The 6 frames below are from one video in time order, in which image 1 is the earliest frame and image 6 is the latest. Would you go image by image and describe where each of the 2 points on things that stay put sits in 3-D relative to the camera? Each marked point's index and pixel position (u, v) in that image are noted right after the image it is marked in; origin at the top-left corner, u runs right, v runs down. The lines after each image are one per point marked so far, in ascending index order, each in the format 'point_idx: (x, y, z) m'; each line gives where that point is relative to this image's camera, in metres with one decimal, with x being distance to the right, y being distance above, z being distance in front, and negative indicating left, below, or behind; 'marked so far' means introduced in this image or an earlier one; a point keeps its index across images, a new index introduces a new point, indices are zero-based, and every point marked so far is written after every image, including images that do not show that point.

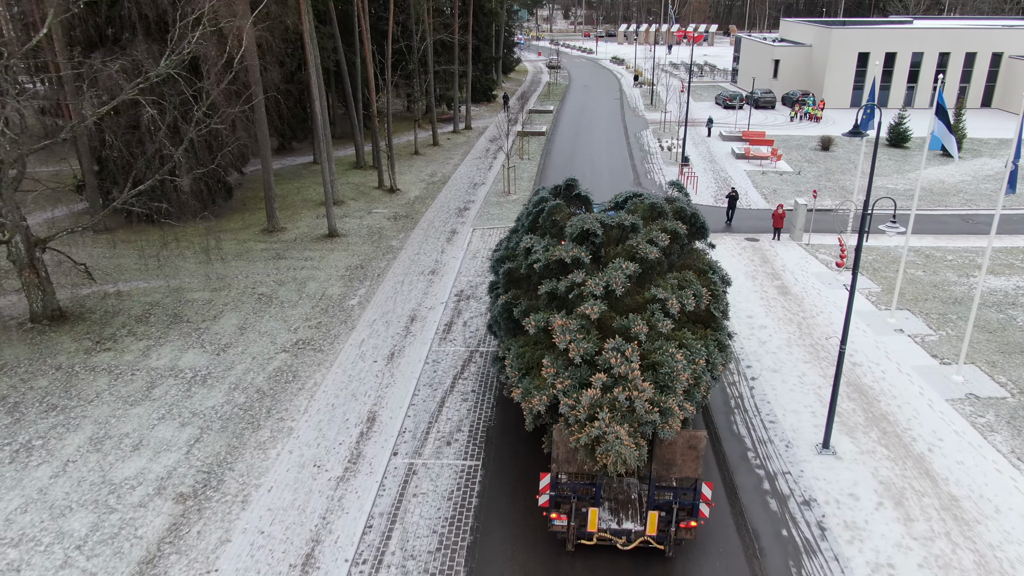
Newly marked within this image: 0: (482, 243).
0: (-0.7, +1.1, +19.3) m
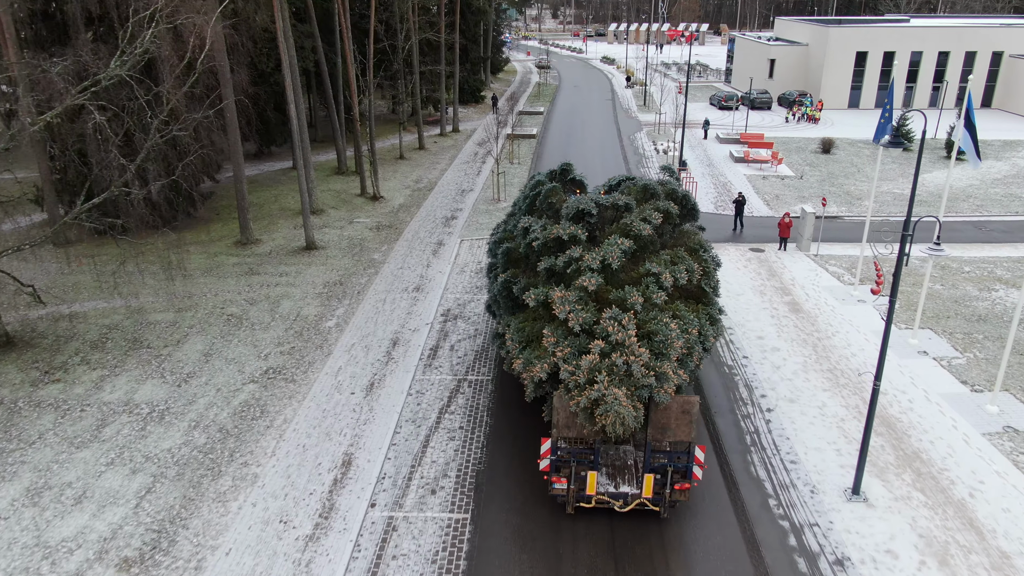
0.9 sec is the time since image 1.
0: (-1.0, +0.8, +18.1) m
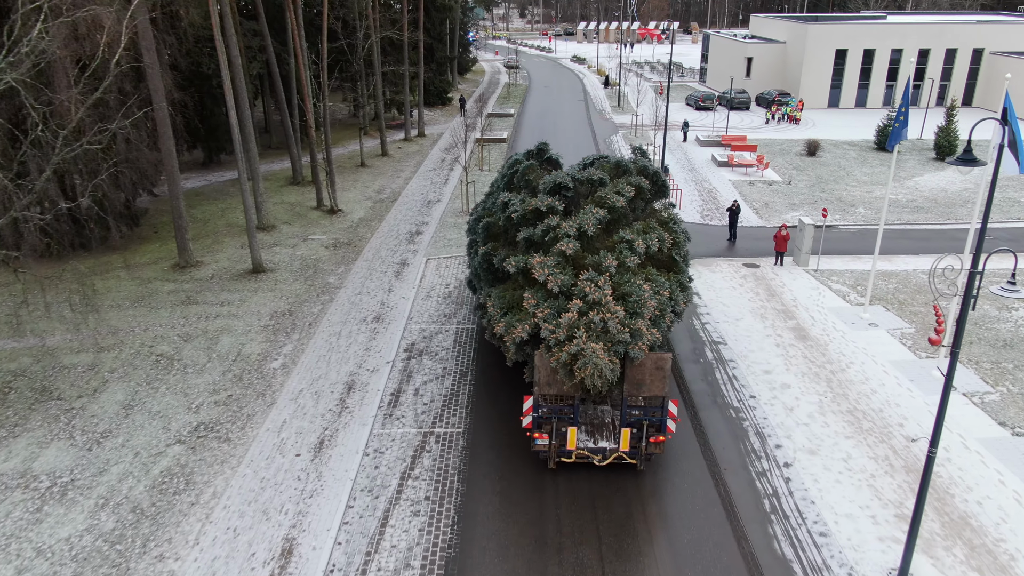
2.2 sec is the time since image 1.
0: (-1.5, +0.2, +16.3) m
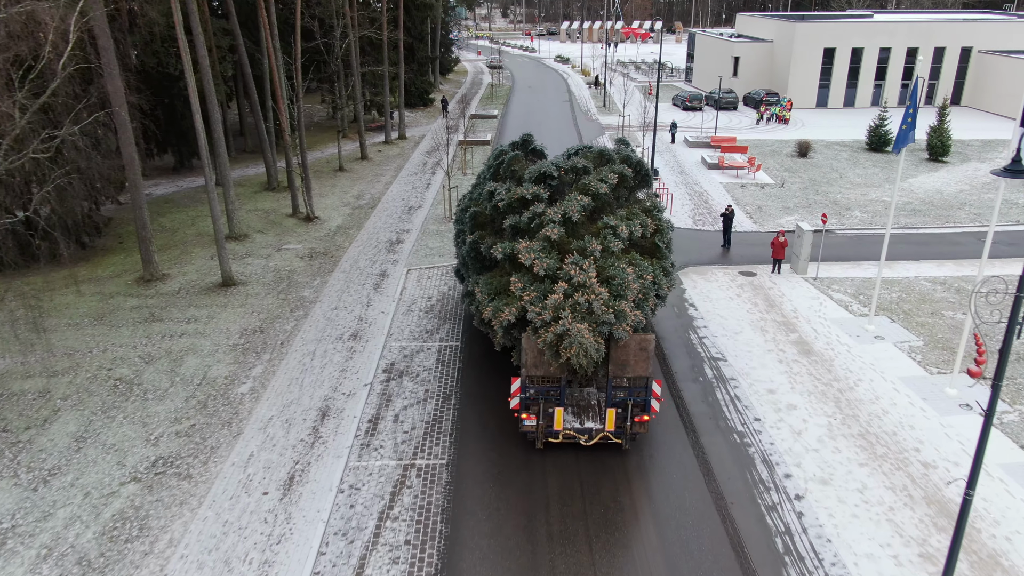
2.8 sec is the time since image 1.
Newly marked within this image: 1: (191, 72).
0: (-1.8, 0.0, +15.4) m
1: (-6.3, +4.2, +15.2) m
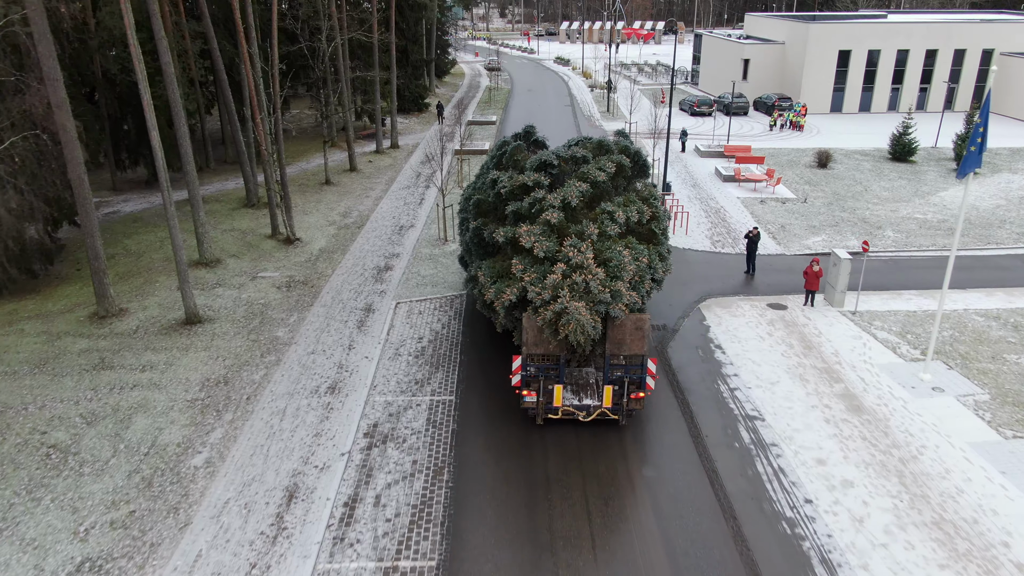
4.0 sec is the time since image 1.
0: (-1.8, -0.7, +13.6) m
1: (-6.2, +3.5, +13.4) m
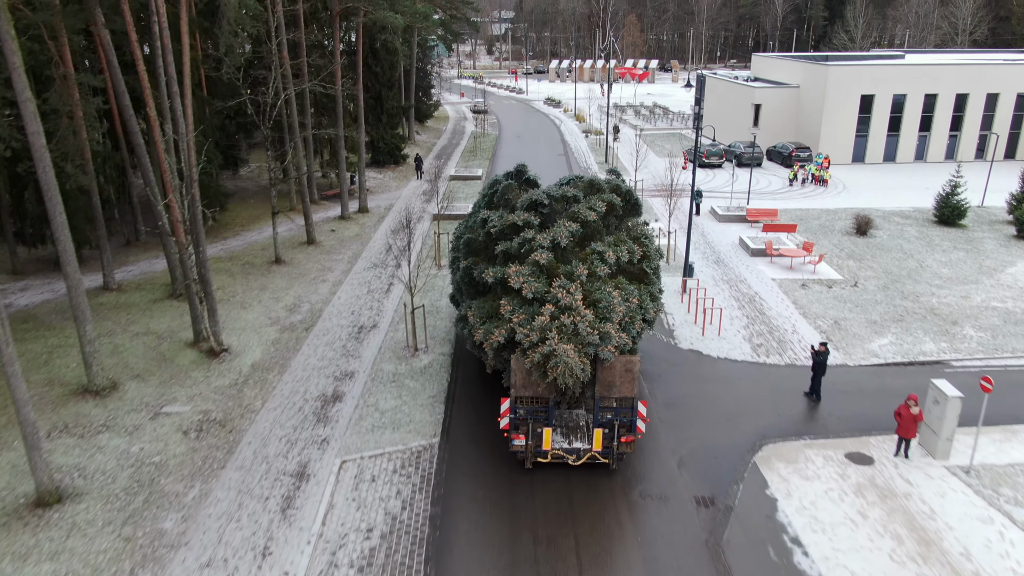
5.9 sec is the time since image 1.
0: (-1.9, -2.7, +9.6) m
1: (-6.4, +1.5, +9.6) m
